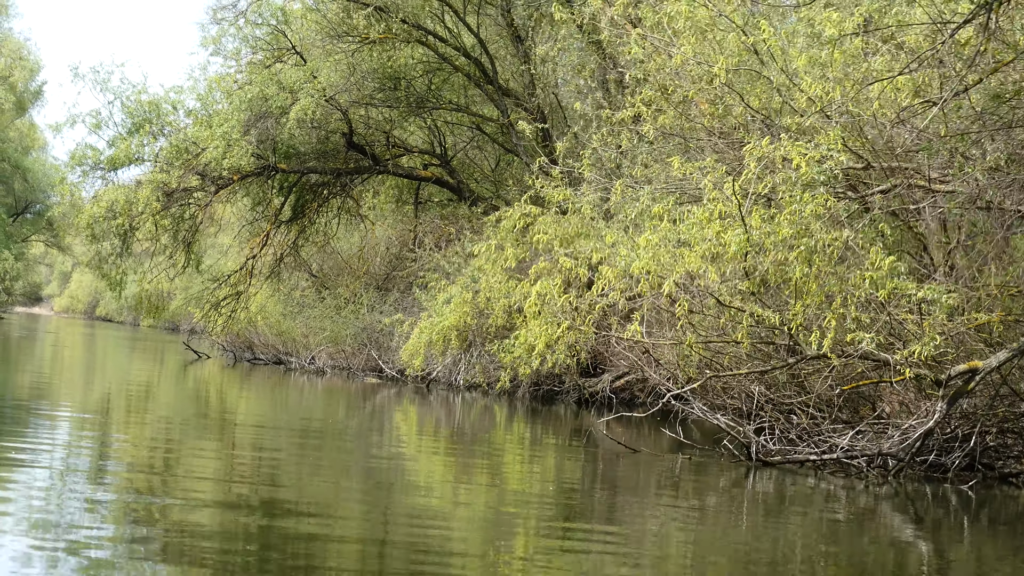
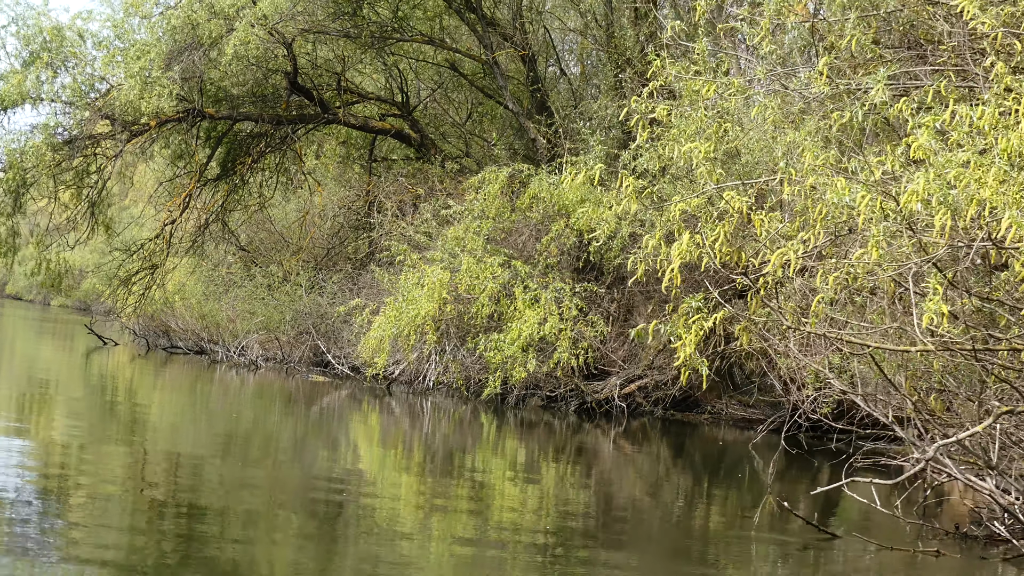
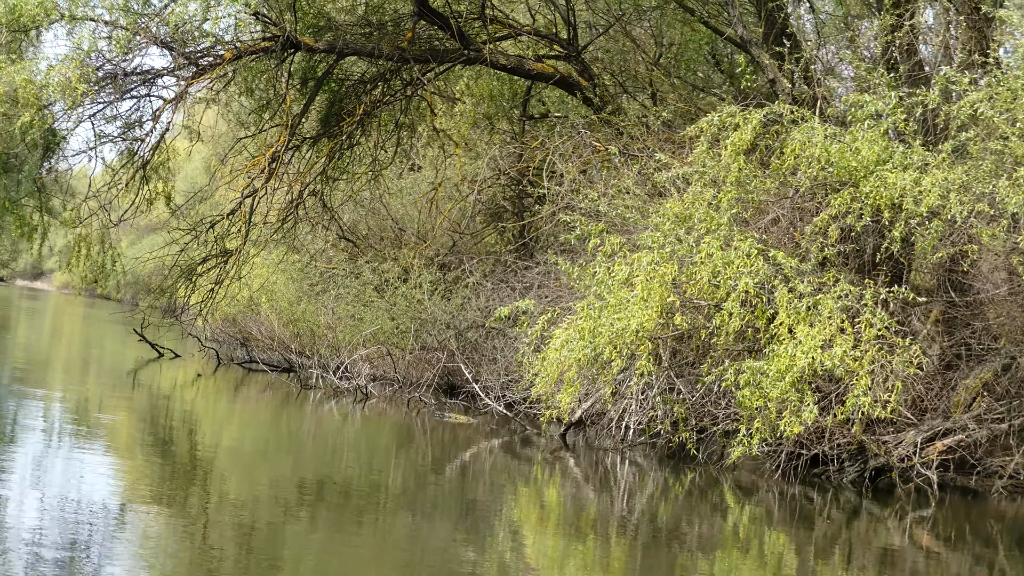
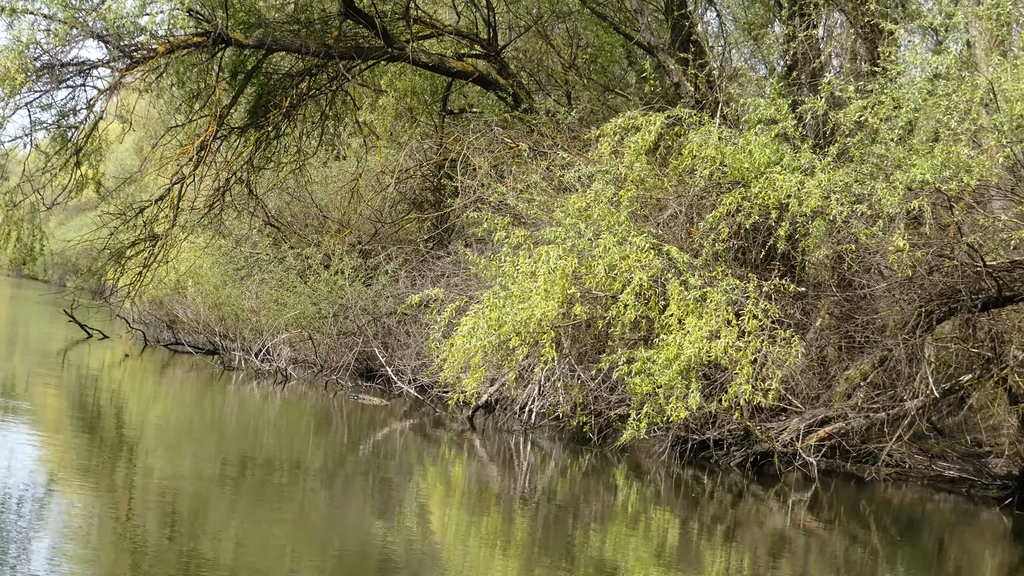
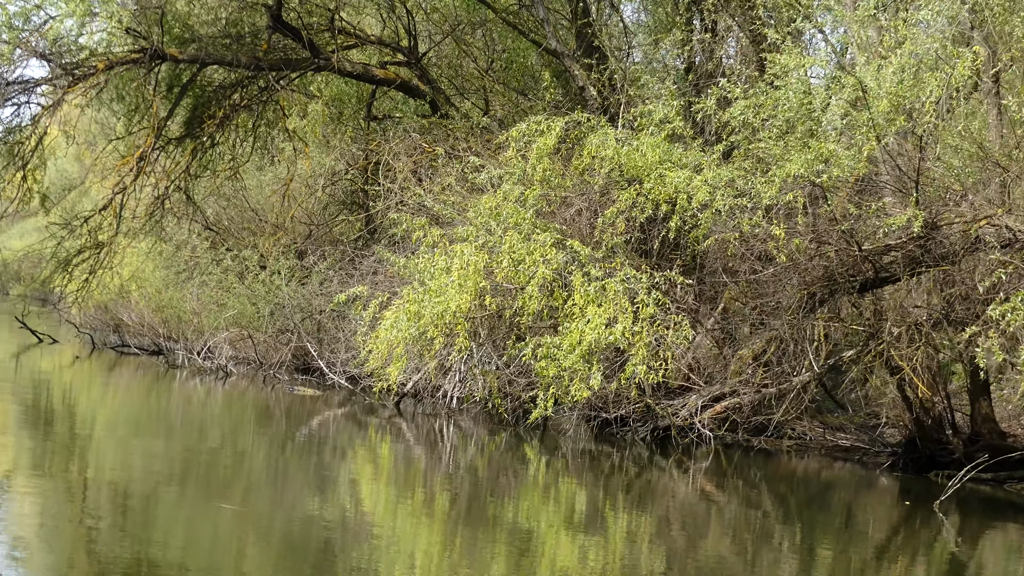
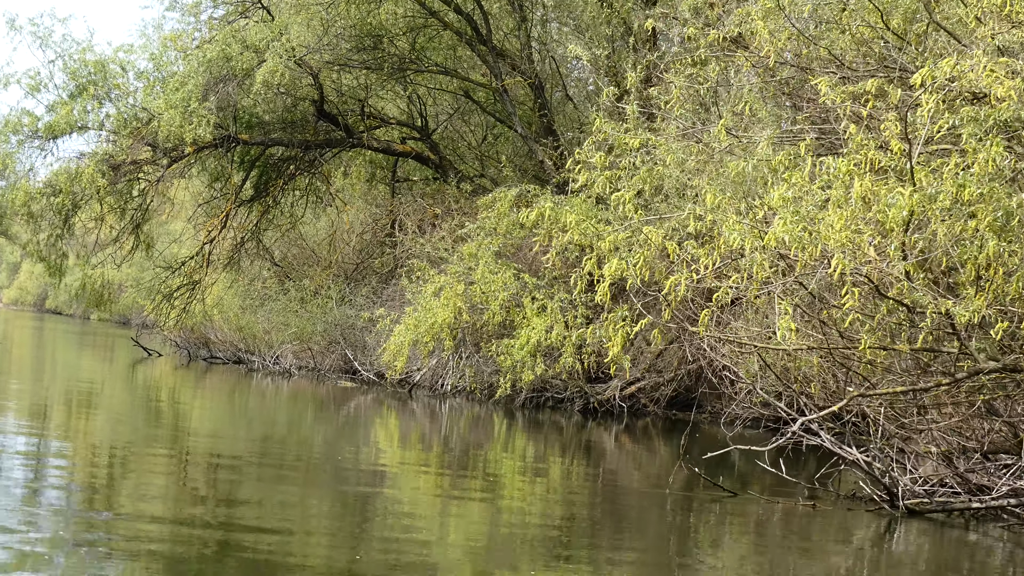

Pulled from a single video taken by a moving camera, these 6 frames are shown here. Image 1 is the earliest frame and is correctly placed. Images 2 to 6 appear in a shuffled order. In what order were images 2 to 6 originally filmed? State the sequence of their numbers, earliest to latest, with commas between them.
6, 2, 5, 4, 3
